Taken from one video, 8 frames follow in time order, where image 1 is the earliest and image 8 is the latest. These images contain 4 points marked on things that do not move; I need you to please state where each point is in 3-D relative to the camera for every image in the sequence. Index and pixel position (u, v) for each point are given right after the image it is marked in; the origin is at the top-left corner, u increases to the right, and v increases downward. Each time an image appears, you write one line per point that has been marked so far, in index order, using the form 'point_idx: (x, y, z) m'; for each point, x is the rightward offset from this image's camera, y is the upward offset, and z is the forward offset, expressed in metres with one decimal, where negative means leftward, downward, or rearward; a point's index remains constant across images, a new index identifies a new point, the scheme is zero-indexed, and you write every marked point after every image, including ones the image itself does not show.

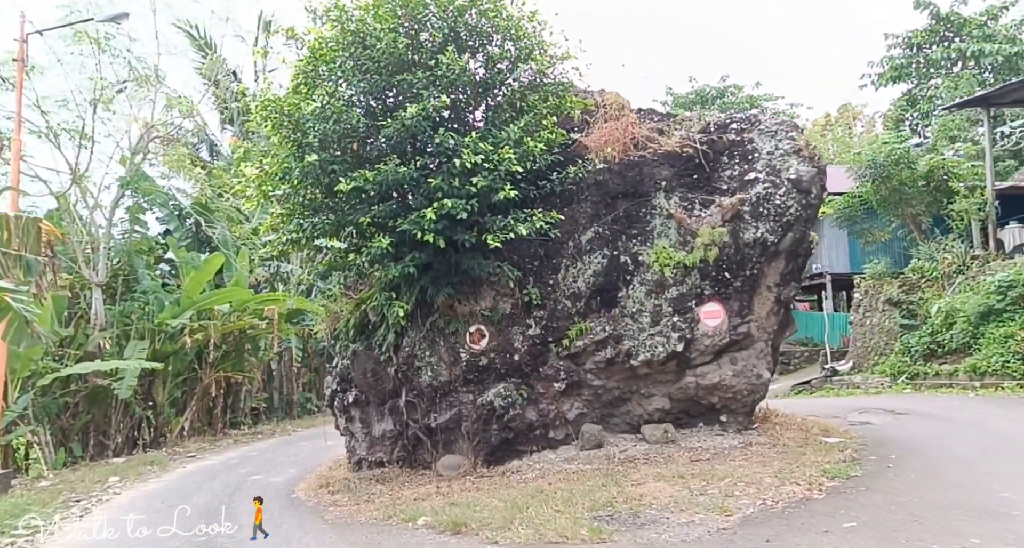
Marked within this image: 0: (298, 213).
0: (-2.4, +0.7, +6.9) m
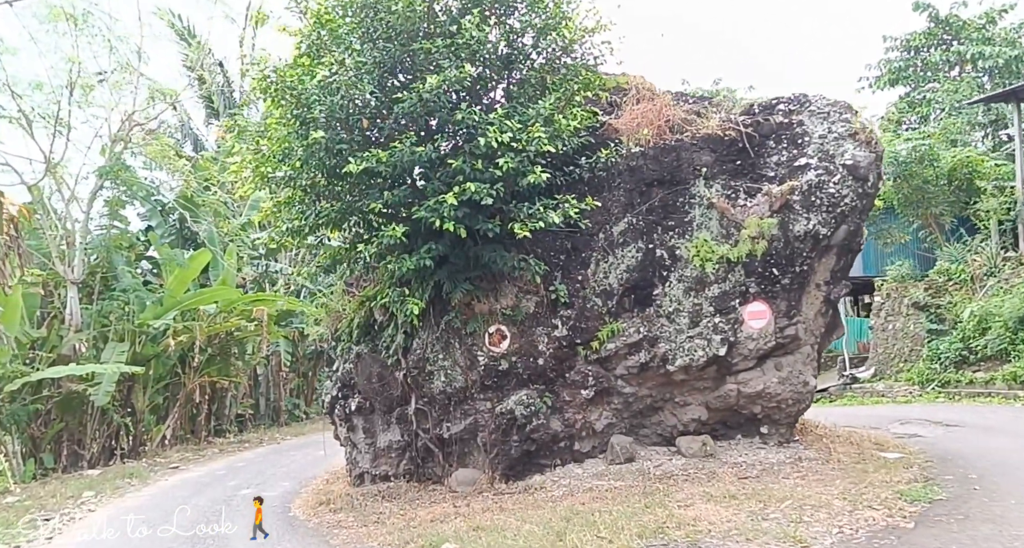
0: (-2.1, +0.8, +6.2) m
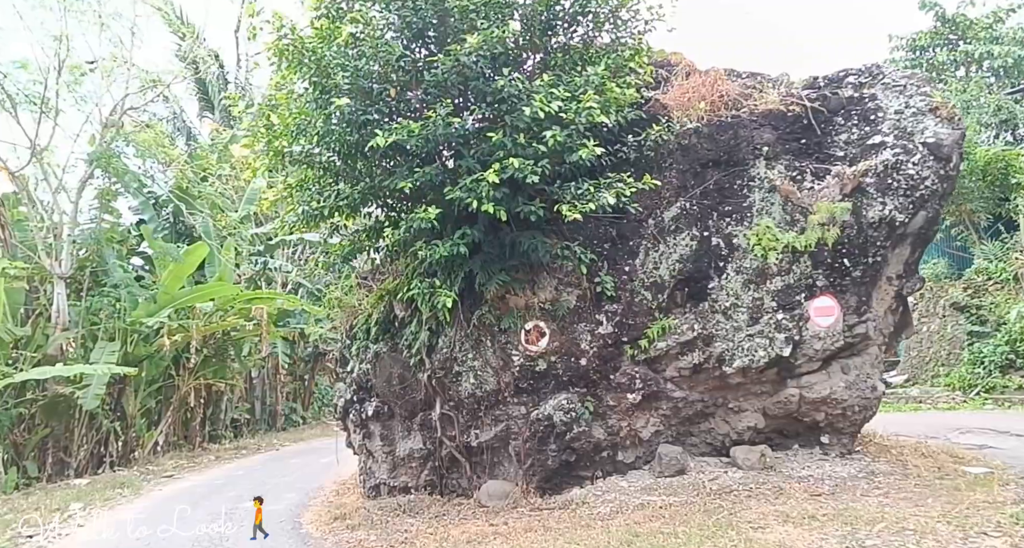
0: (-1.8, +0.9, +5.6) m
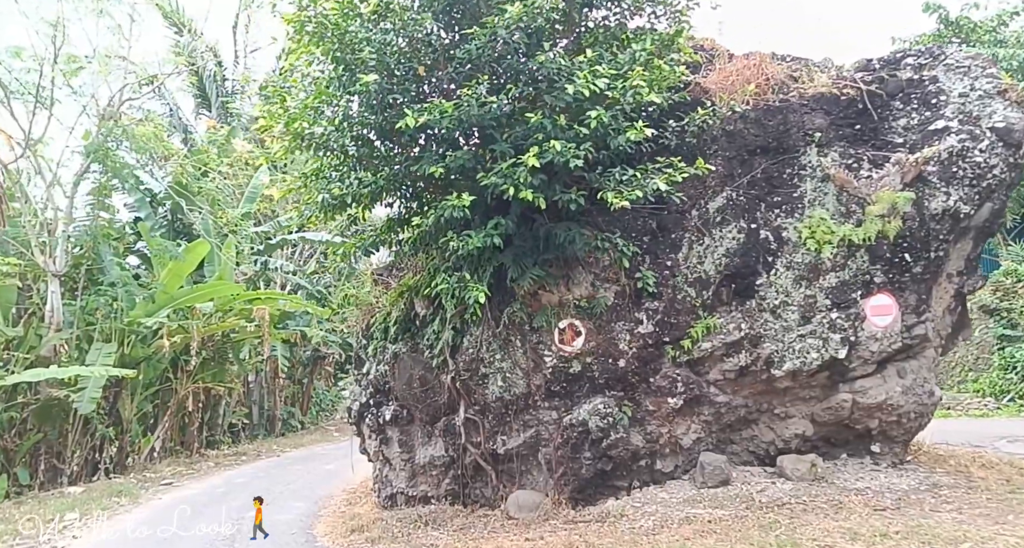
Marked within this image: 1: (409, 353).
0: (-1.5, +0.9, +5.2) m
1: (-1.0, -0.8, +5.9) m
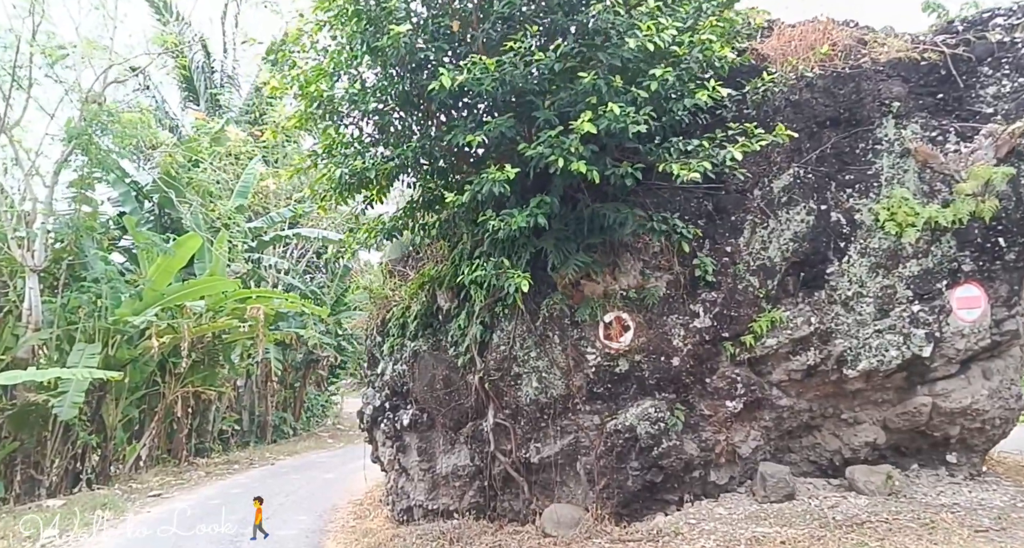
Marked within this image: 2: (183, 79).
0: (-1.2, +1.0, +4.6) m
1: (-0.7, -0.7, +5.3) m
2: (-7.4, +4.4, +13.9) m
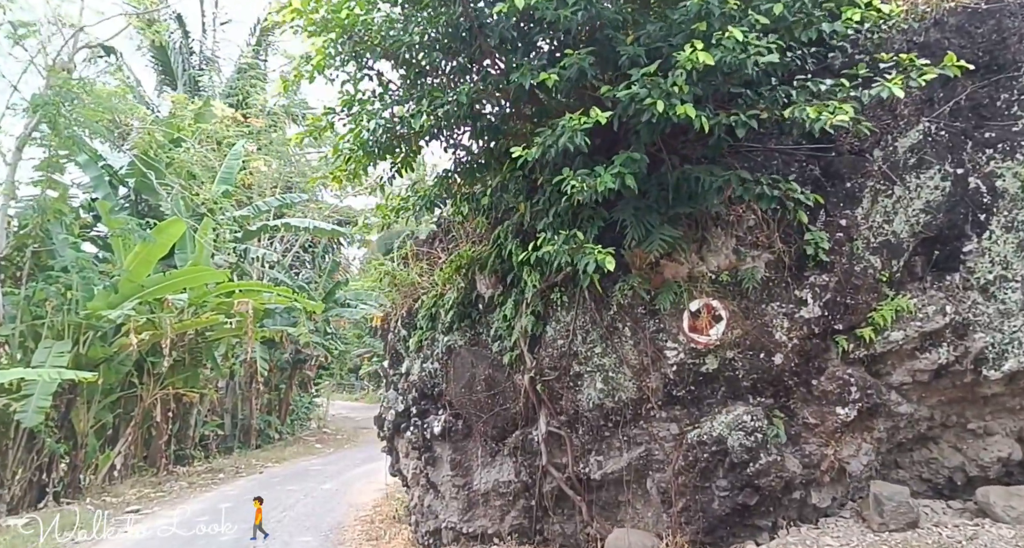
0: (-0.8, +1.1, +3.8) m
1: (-0.3, -0.5, +4.4) m
2: (-7.3, +4.6, +12.8) m
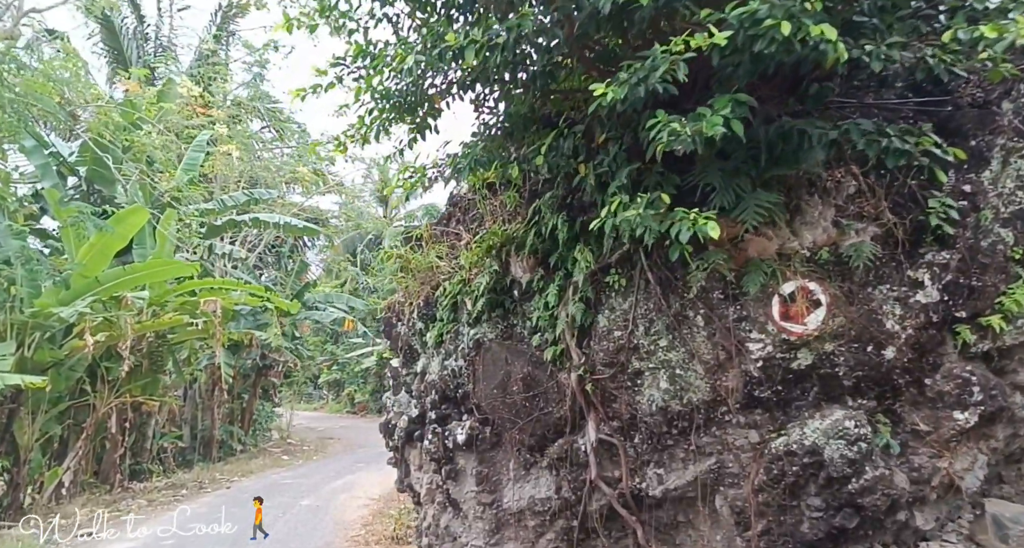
0: (-0.5, +1.3, +3.1) m
1: (-0.1, -0.4, +3.7) m
2: (-7.4, +4.6, +11.8) m
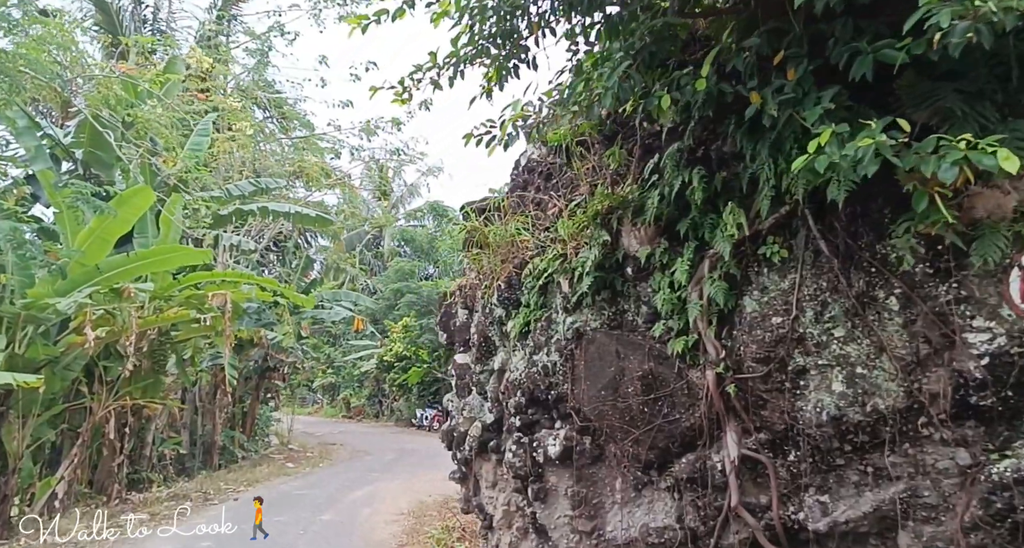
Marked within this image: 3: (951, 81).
0: (+0.1, +1.4, +2.3) m
1: (+0.5, -0.3, +2.9) m
2: (-6.8, +4.8, +11.0) m
3: (+1.6, +0.7, +2.2) m
